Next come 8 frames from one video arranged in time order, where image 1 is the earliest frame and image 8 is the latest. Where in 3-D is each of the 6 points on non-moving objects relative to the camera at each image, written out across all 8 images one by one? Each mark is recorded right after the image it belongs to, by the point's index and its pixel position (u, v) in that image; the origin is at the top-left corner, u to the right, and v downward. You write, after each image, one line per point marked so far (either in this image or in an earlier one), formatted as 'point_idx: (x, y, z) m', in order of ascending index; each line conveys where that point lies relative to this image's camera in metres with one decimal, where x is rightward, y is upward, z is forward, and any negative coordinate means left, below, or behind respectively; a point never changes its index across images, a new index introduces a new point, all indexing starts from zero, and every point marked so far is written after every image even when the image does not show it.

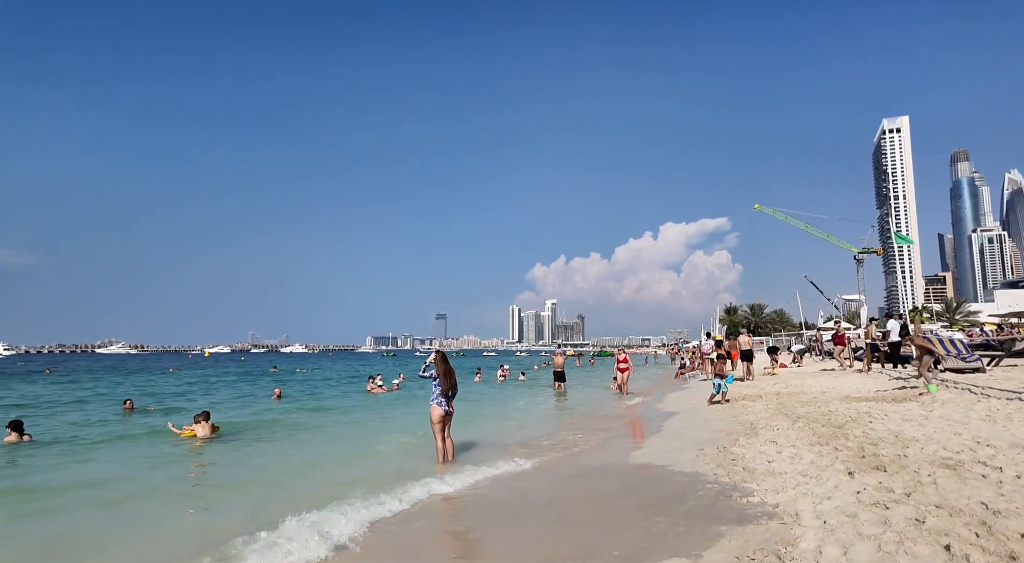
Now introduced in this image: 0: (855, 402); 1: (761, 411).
0: (+5.9, -2.1, +11.0) m
1: (+4.4, -2.3, +11.4) m
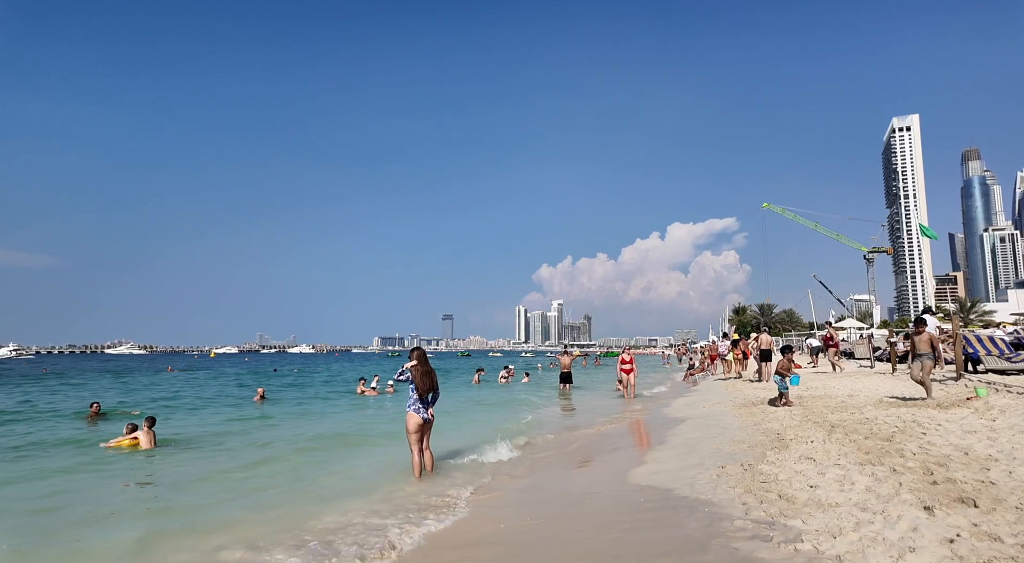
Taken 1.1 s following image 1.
0: (+5.7, -1.9, +9.6) m
1: (+4.3, -2.2, +10.1) m
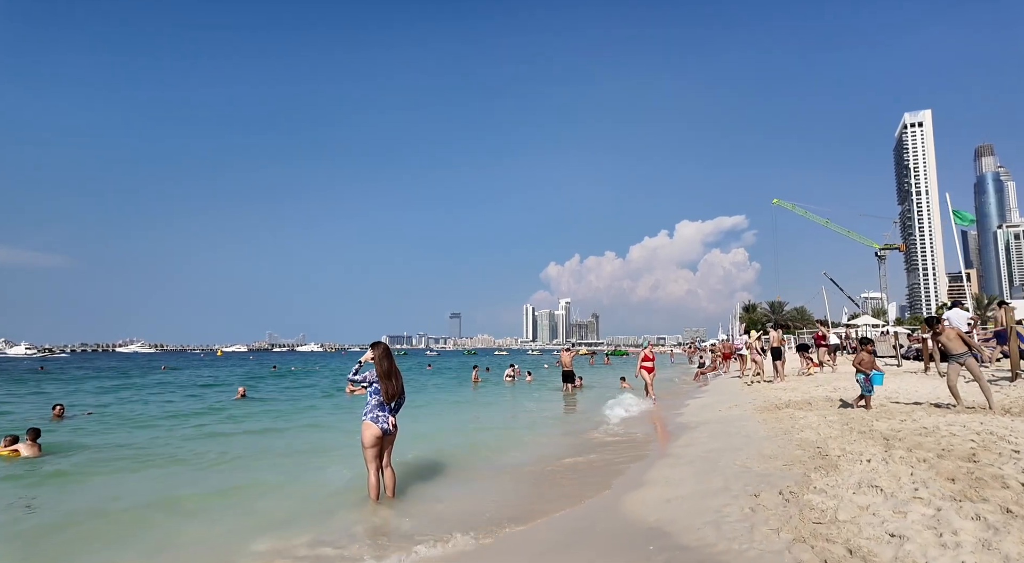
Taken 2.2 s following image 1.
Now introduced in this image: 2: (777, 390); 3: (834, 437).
0: (+5.5, -1.7, +8.1) m
1: (+4.1, -1.9, +8.6) m
2: (+6.7, -2.7, +16.1) m
3: (+3.7, -1.8, +7.3) m
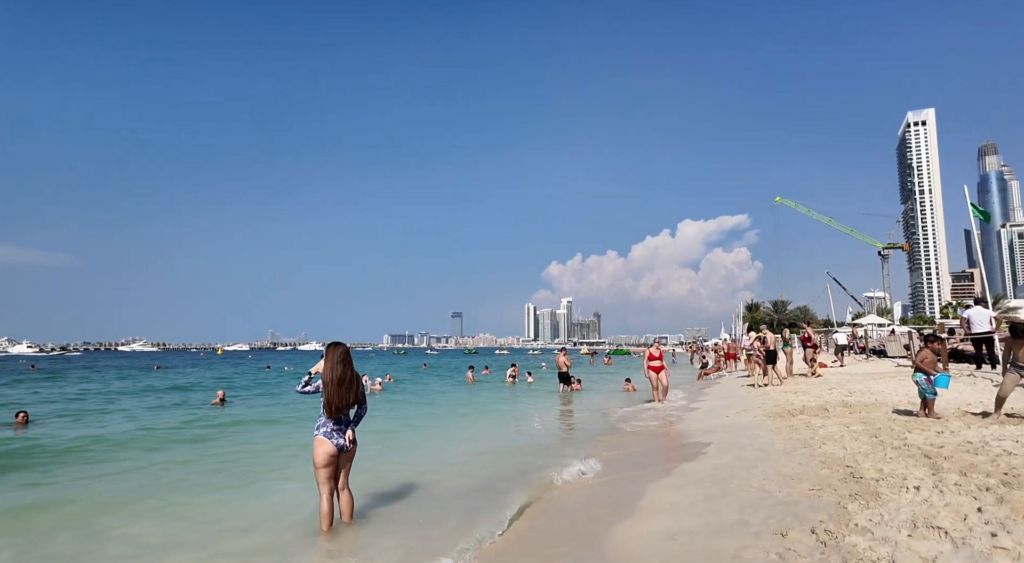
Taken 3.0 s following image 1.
0: (+5.3, -1.6, +7.1) m
1: (+3.9, -1.9, +7.6) m
2: (+6.5, -2.6, +15.1) m
3: (+3.5, -1.7, +6.3) m
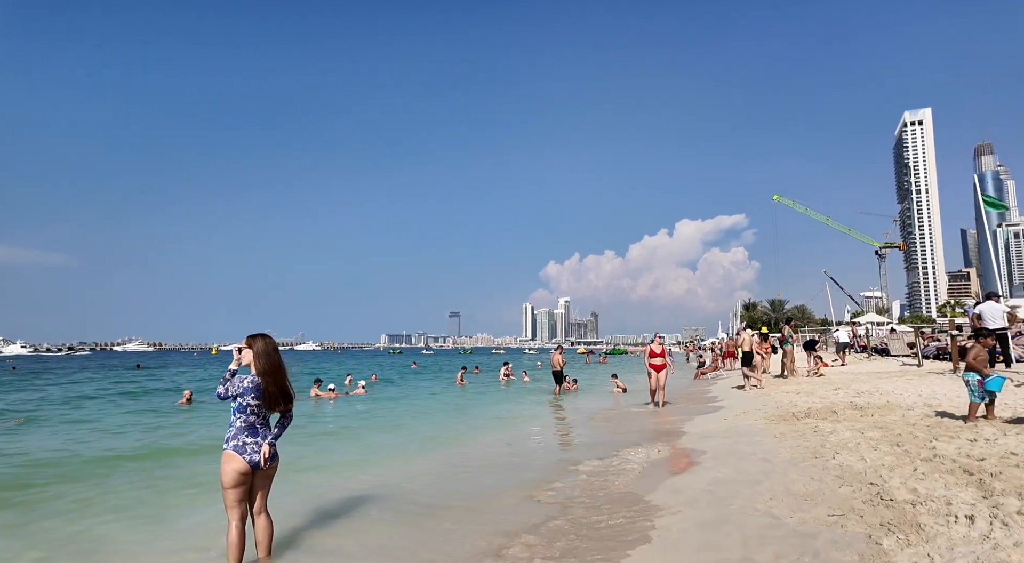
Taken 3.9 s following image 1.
0: (+5.0, -1.4, +6.1) m
1: (+3.6, -1.7, +6.6) m
2: (+6.1, -2.5, +14.1) m
3: (+3.1, -1.6, +5.3) m
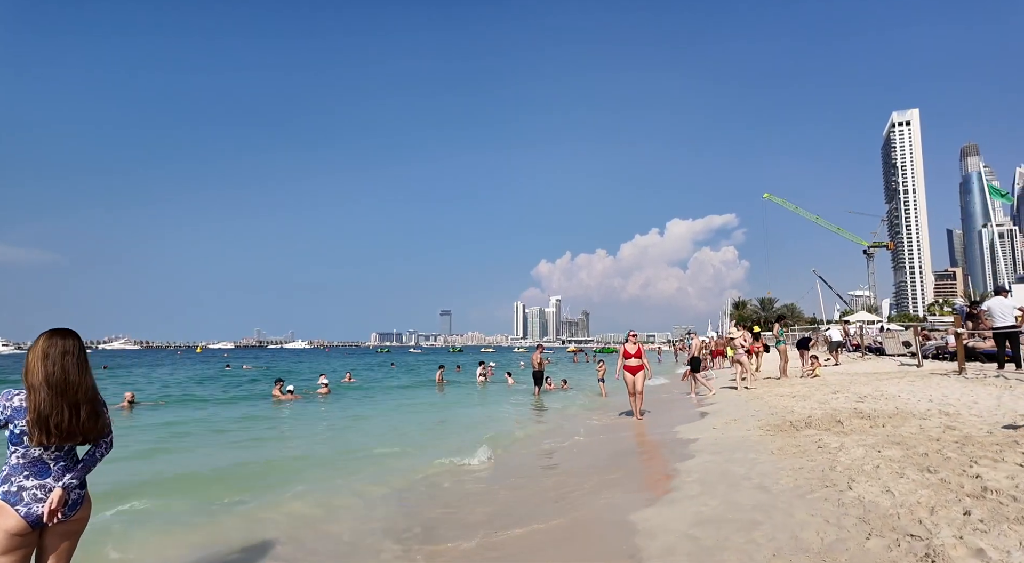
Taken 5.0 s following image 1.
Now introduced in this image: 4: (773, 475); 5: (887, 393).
0: (+4.5, -1.3, +4.8) m
1: (+3.1, -1.6, +5.3) m
2: (+5.5, -2.3, +12.8) m
3: (+2.6, -1.4, +4.0) m
4: (+2.4, -1.8, +5.8) m
5: (+7.2, -2.1, +12.4) m
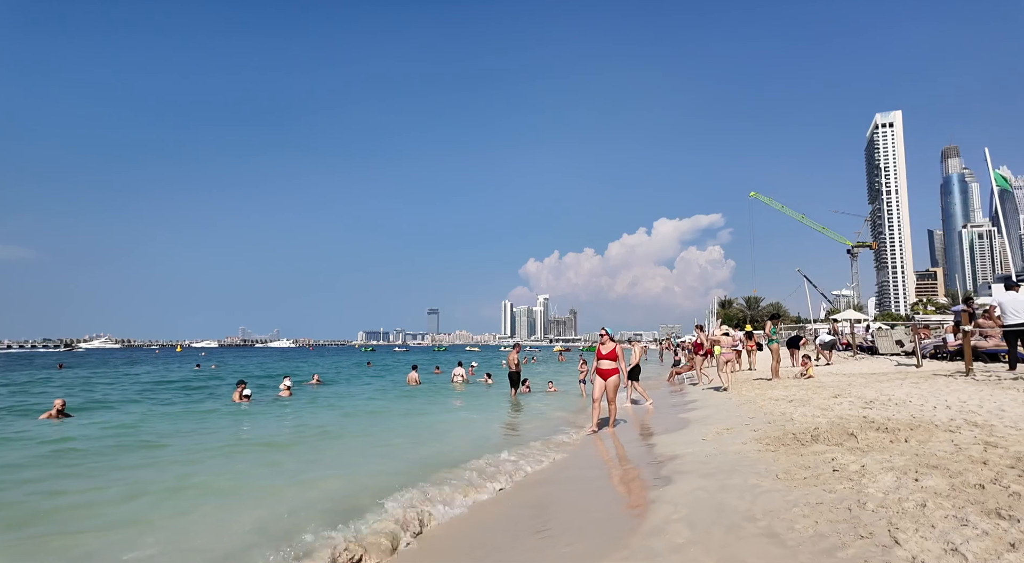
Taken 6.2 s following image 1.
0: (+4.0, -1.2, +3.5) m
1: (+2.6, -1.4, +4.0) m
2: (+4.9, -2.2, +11.5) m
3: (+2.2, -1.3, +2.7) m
4: (+1.9, -1.6, +4.4) m
5: (+6.6, -2.0, +11.1) m
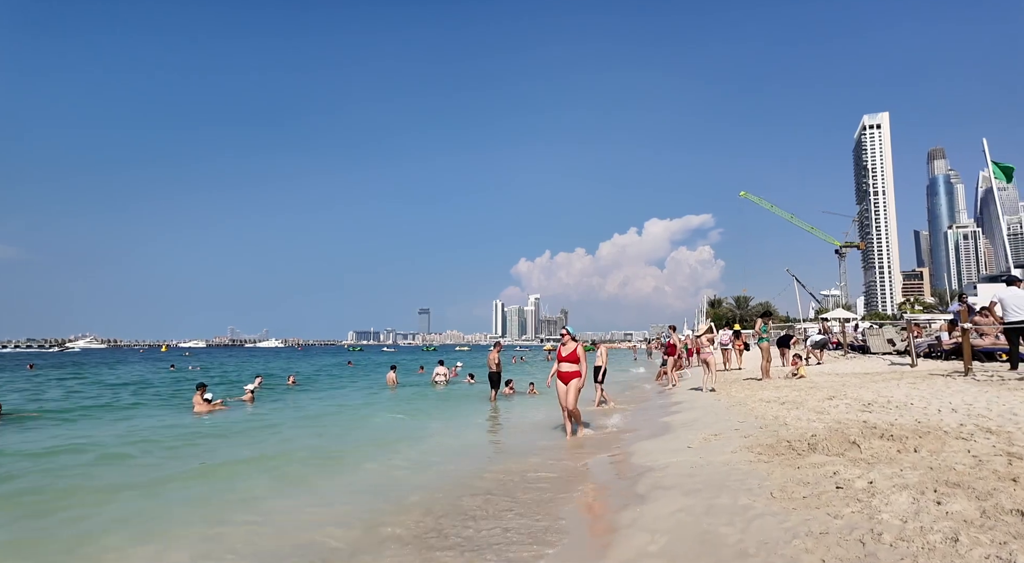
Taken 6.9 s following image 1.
0: (+3.7, -1.1, +2.7) m
1: (+2.2, -1.3, +3.1) m
2: (+4.4, -2.1, +10.7) m
3: (+1.8, -1.2, +1.9) m
4: (+1.5, -1.5, +3.6) m
5: (+6.2, -1.9, +10.4) m
